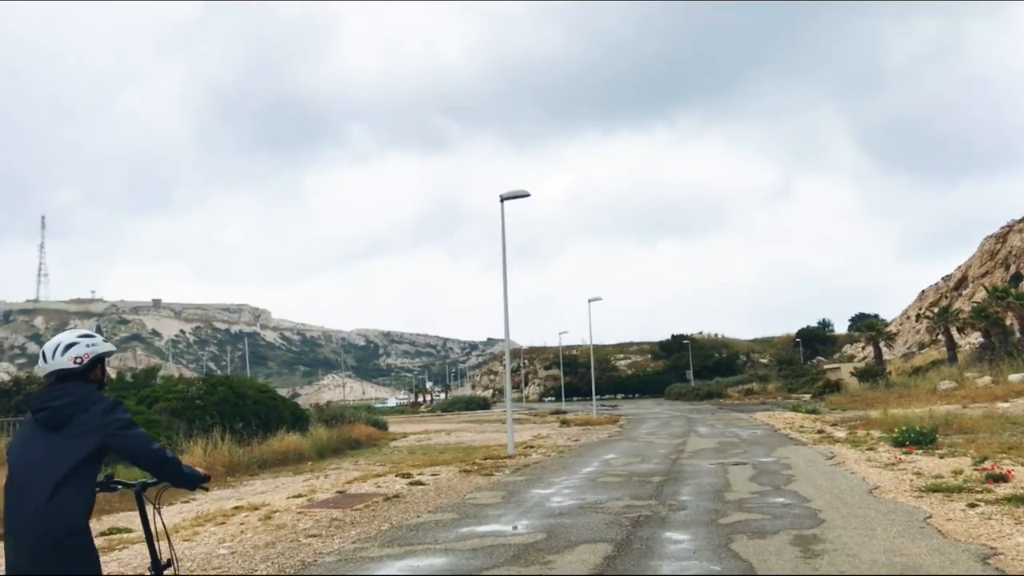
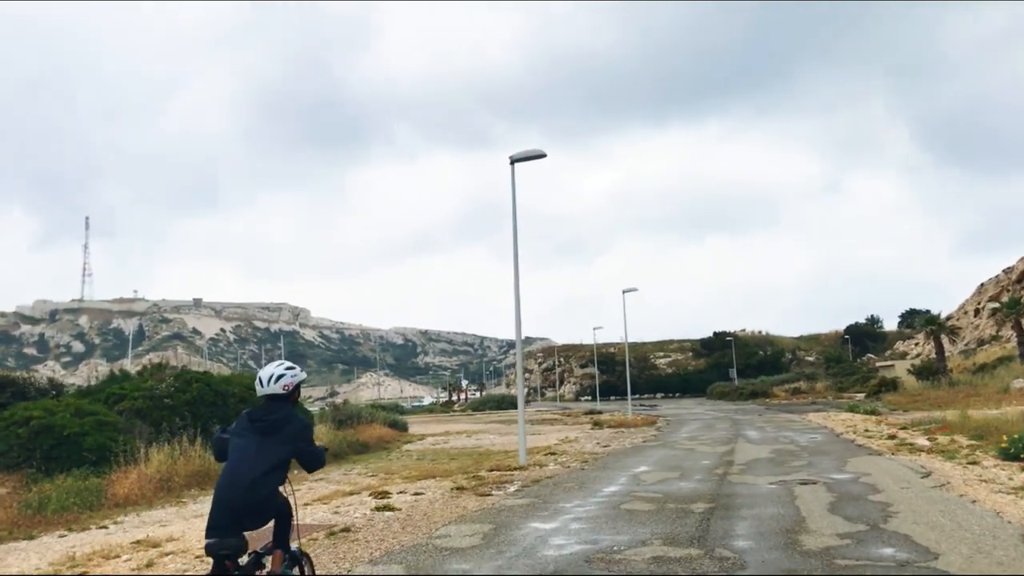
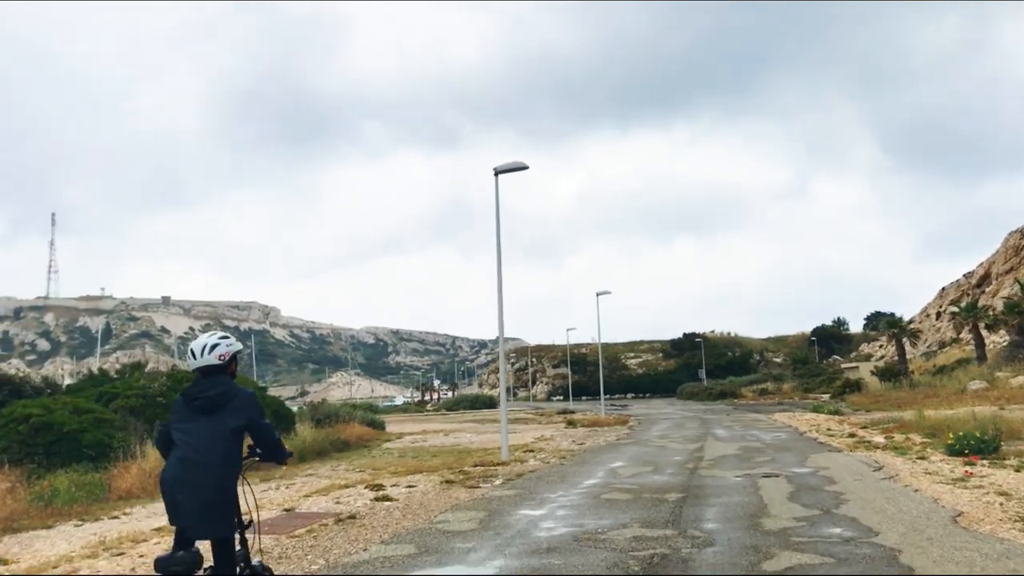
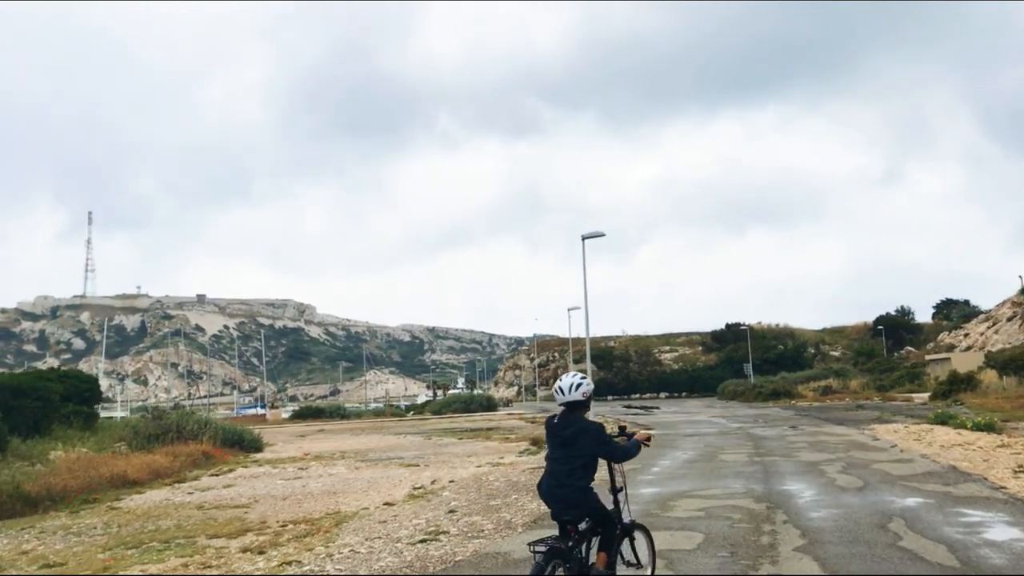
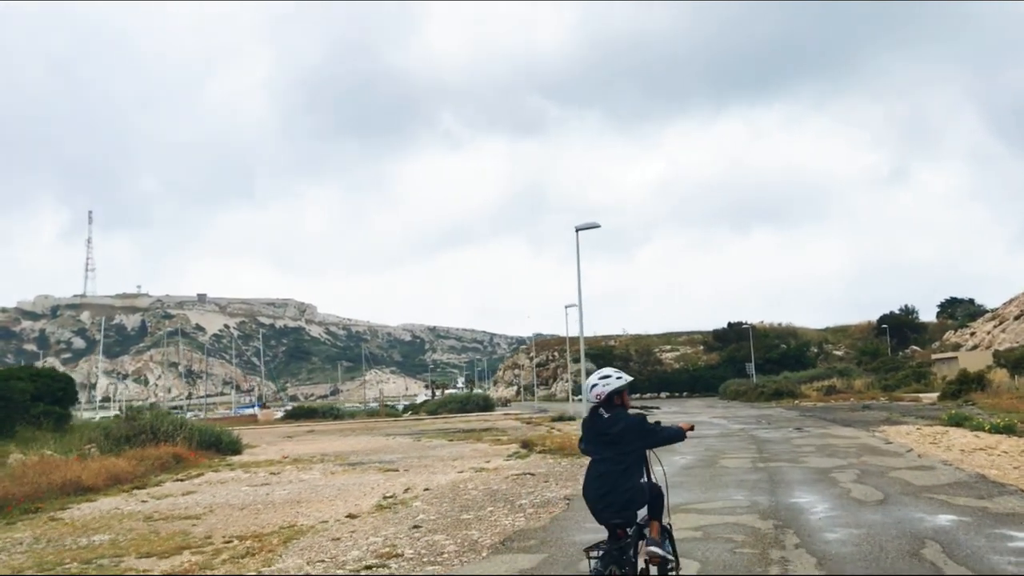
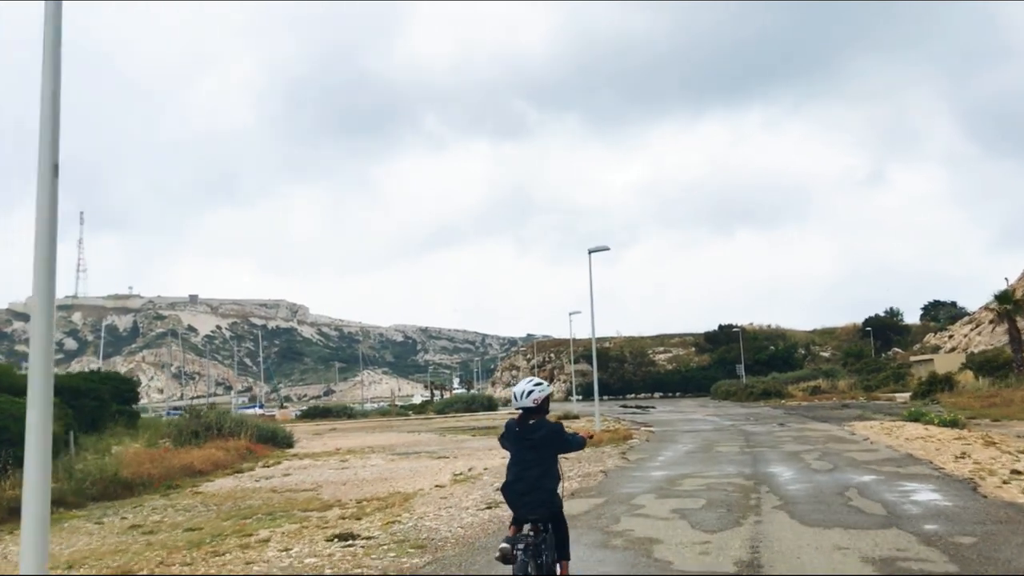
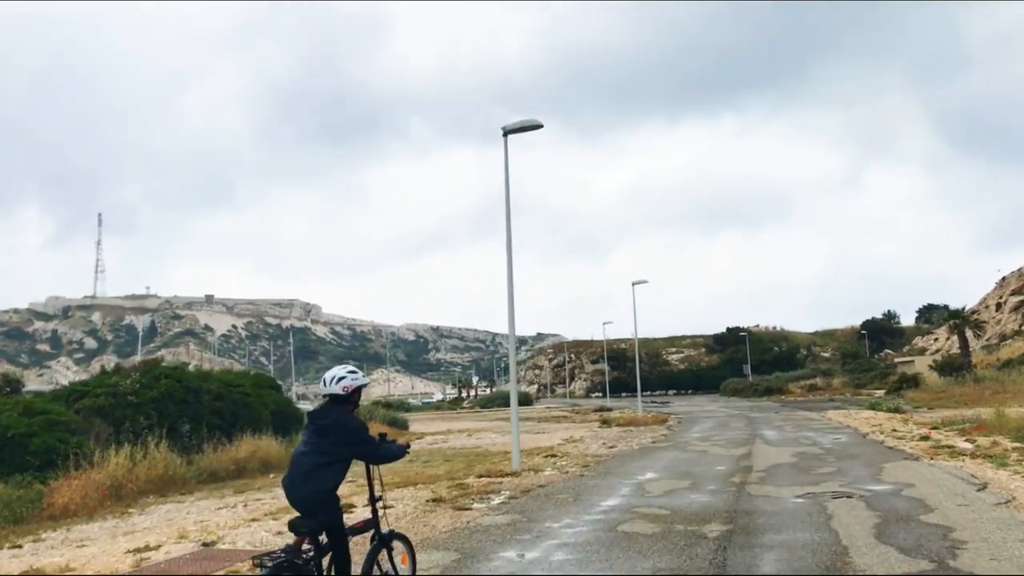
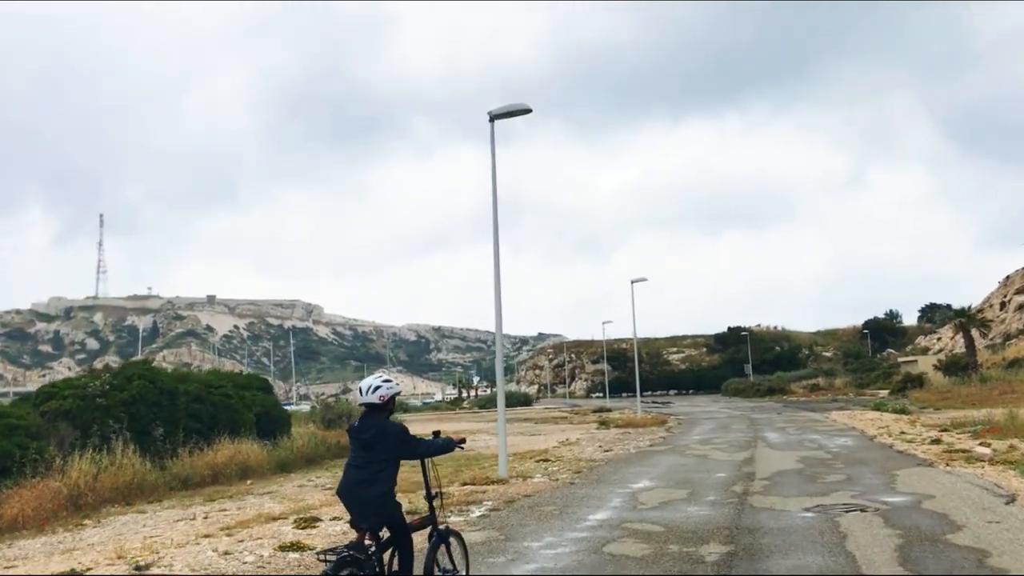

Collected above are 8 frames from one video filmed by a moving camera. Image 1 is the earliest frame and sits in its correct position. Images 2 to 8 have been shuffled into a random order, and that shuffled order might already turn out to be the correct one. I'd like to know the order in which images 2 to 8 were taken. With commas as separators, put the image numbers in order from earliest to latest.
3, 2, 7, 8, 6, 4, 5
